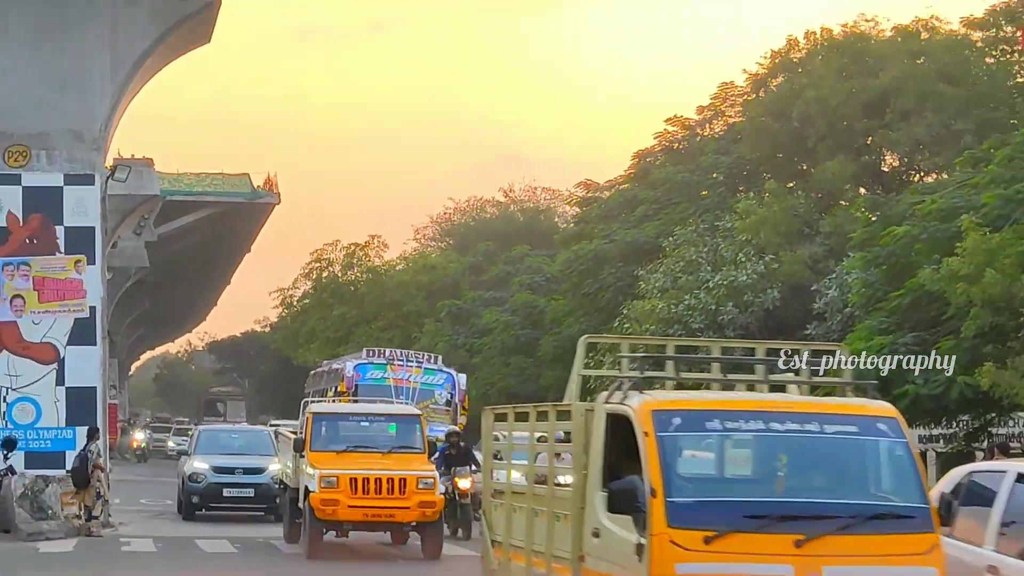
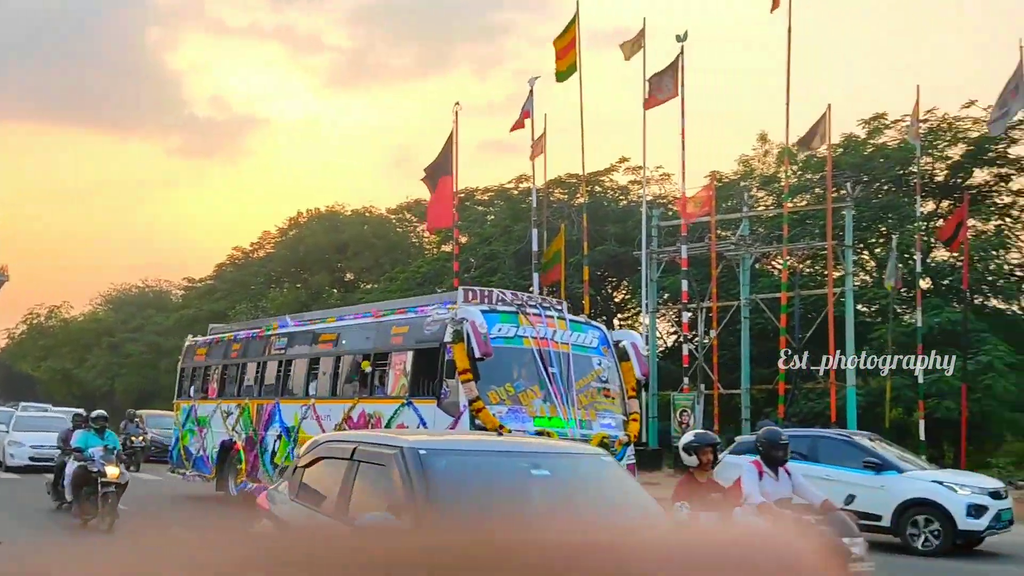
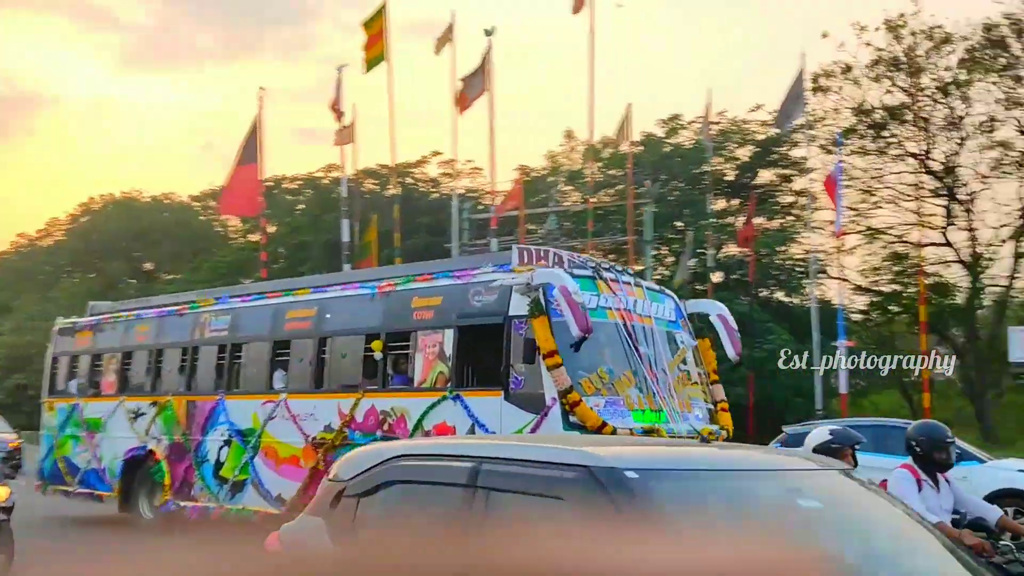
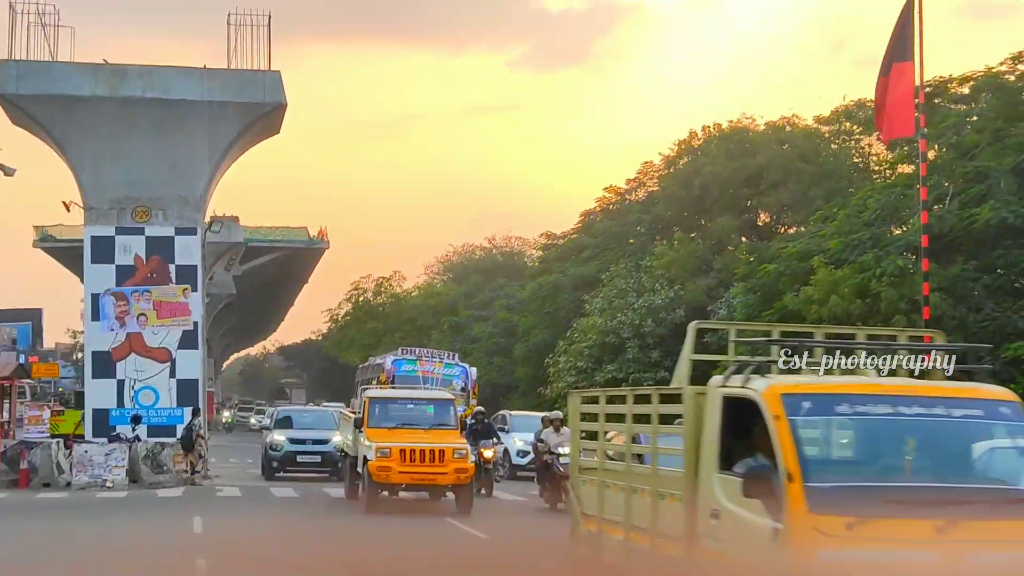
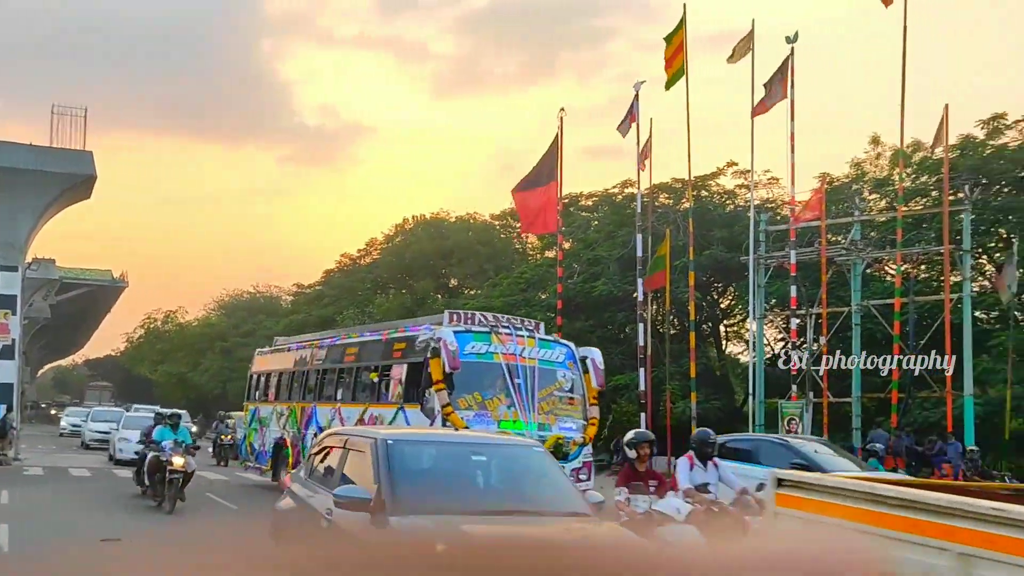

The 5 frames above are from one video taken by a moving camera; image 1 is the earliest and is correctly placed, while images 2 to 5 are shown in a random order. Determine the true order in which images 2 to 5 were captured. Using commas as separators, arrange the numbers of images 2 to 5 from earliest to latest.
4, 5, 2, 3
